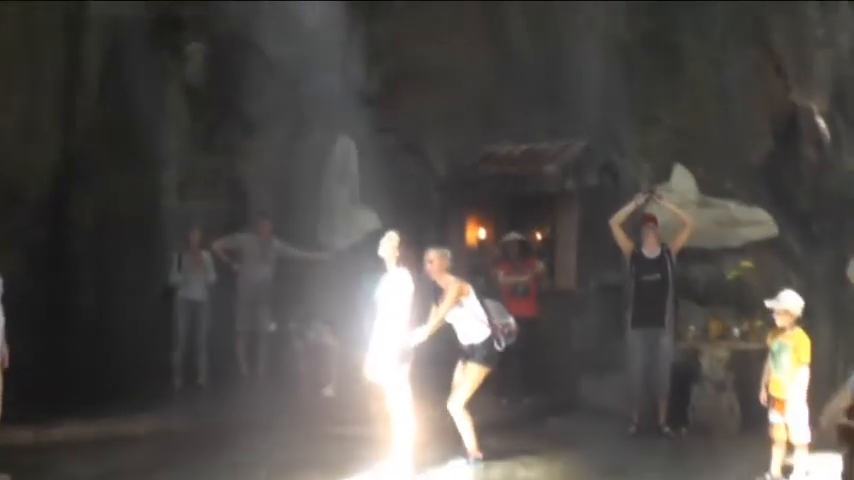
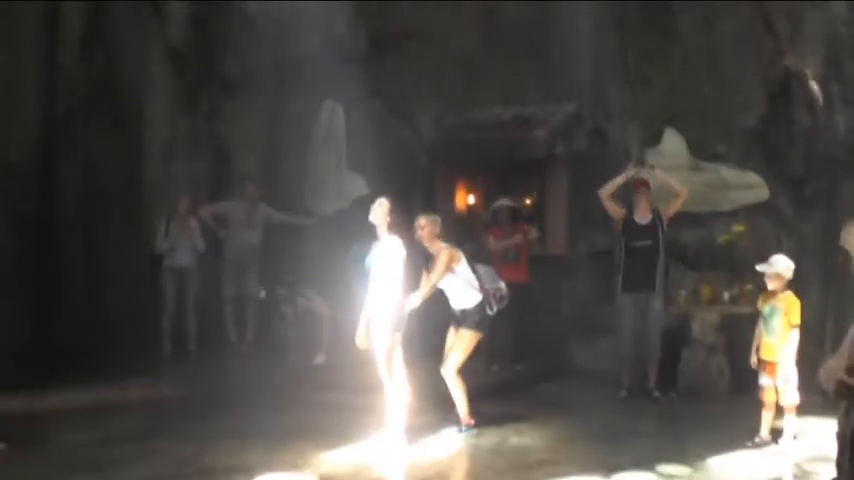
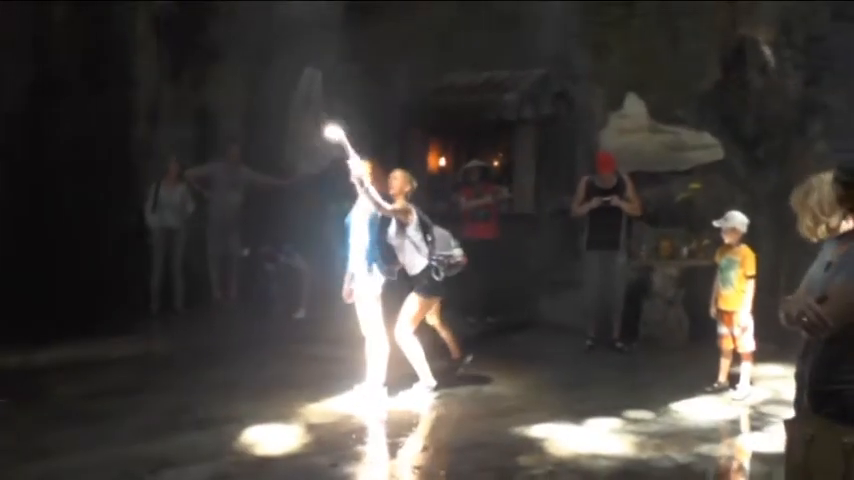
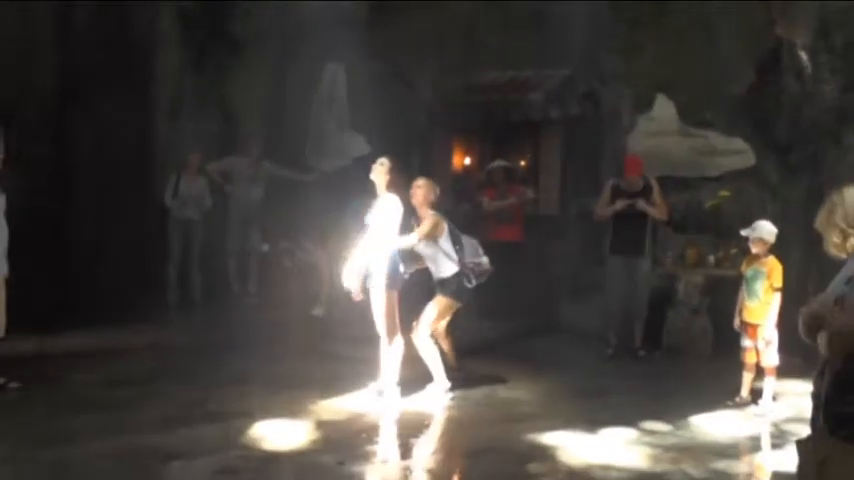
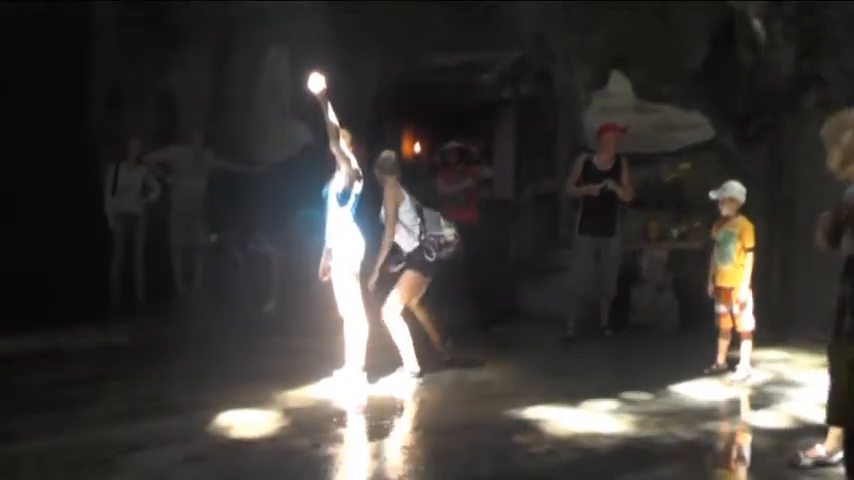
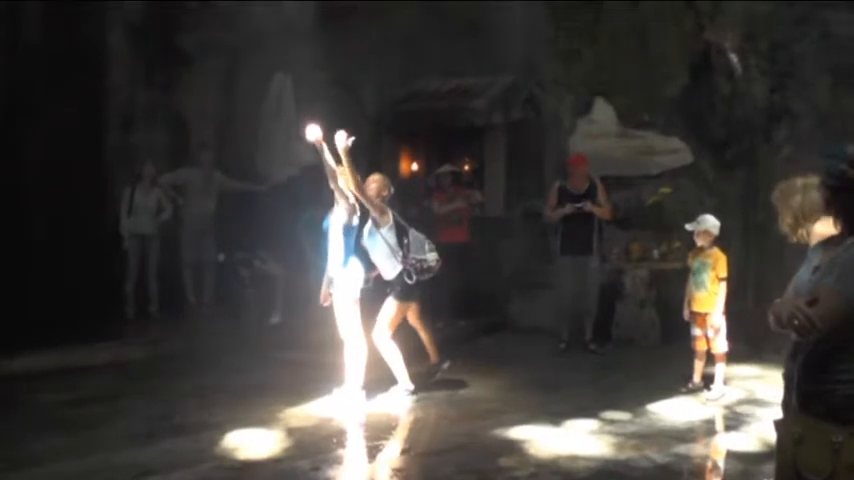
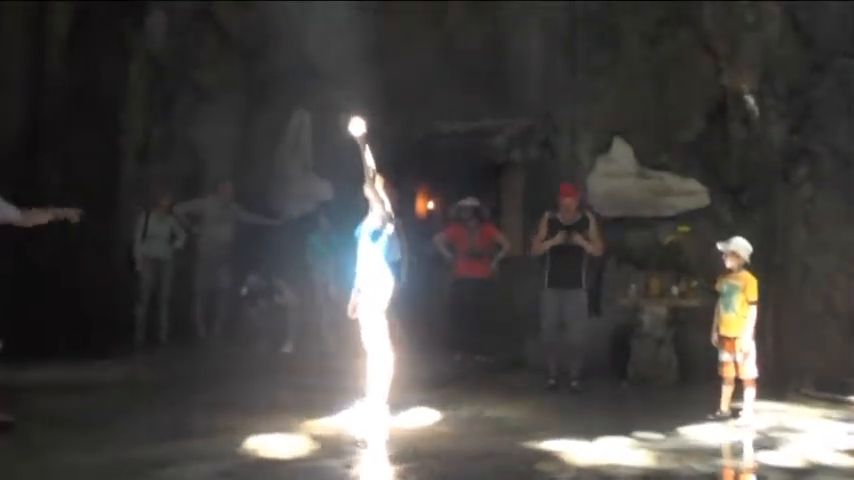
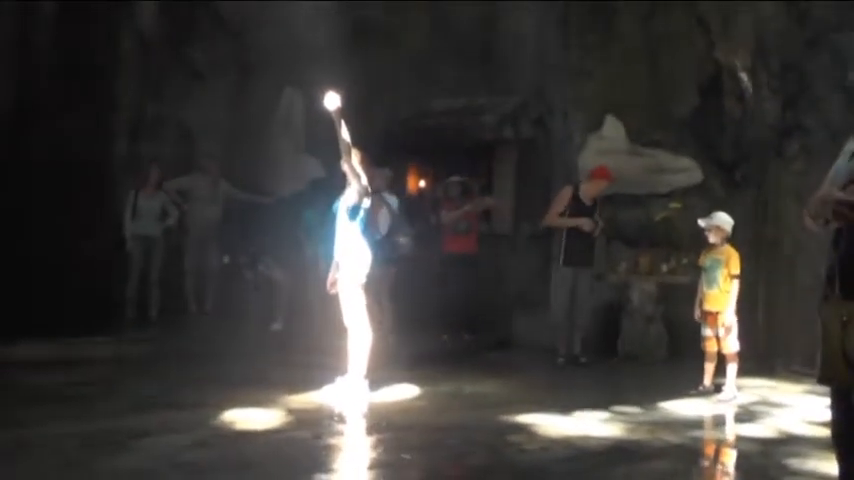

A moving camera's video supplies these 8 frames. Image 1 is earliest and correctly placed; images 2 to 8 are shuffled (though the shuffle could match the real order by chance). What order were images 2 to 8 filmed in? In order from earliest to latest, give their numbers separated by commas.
2, 4, 3, 6, 5, 8, 7
